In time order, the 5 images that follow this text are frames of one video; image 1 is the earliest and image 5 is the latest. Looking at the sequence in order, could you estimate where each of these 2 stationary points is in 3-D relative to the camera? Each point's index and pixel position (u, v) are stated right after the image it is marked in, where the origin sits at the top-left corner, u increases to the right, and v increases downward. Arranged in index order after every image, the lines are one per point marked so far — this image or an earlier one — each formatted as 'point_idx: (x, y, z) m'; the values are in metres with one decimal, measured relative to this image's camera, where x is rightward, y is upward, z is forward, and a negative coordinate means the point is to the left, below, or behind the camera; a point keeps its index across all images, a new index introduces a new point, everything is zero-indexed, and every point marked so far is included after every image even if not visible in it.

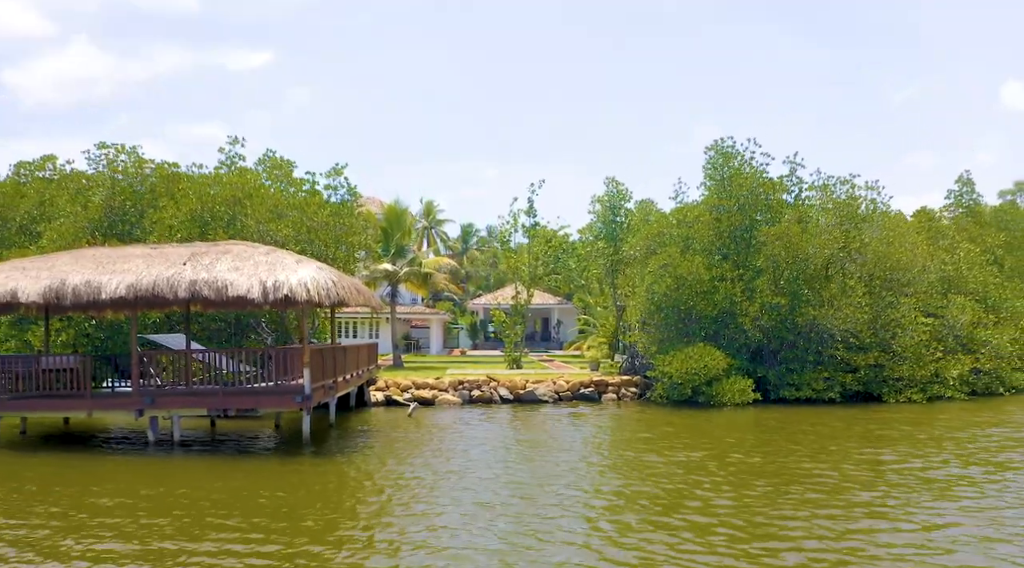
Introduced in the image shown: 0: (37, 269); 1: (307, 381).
0: (-7.9, +0.2, +16.1) m
1: (-3.7, -1.8, +18.2) m
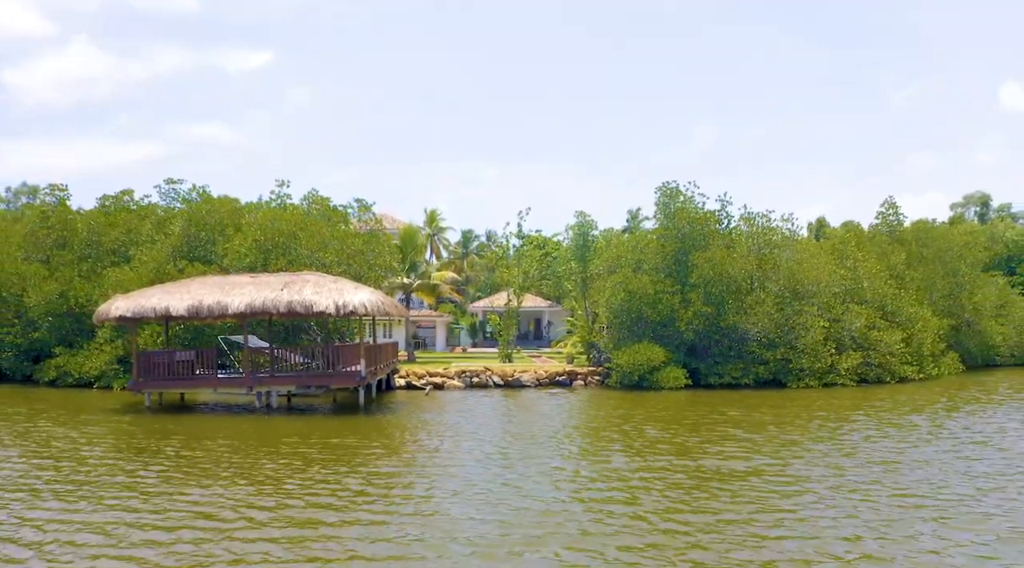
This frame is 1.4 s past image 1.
0: (-8.2, -0.2, +23.8) m
1: (-4.0, -2.2, +25.9) m
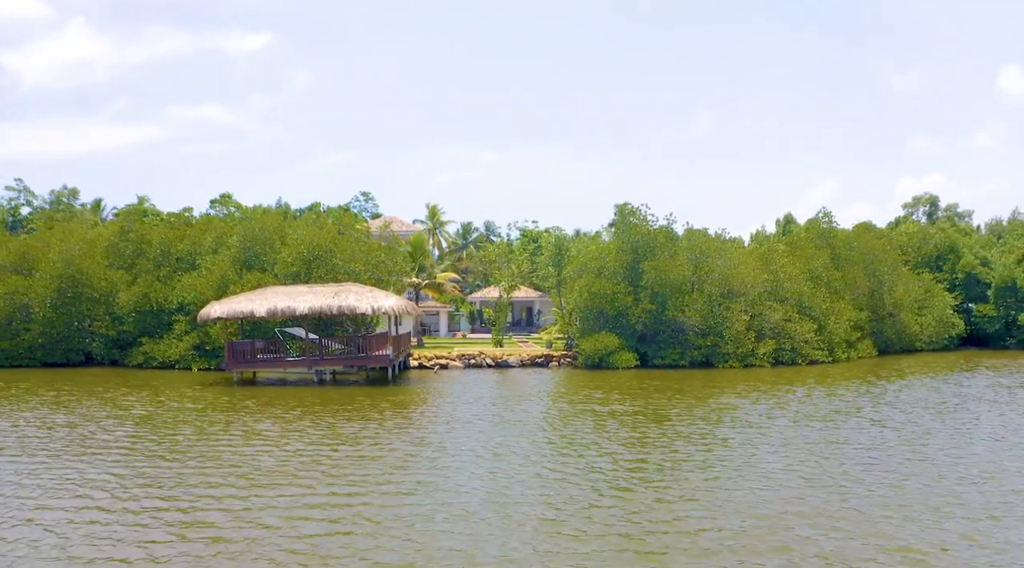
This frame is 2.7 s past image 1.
0: (-8.7, -0.6, +33.0) m
1: (-4.5, -2.5, +35.1) m
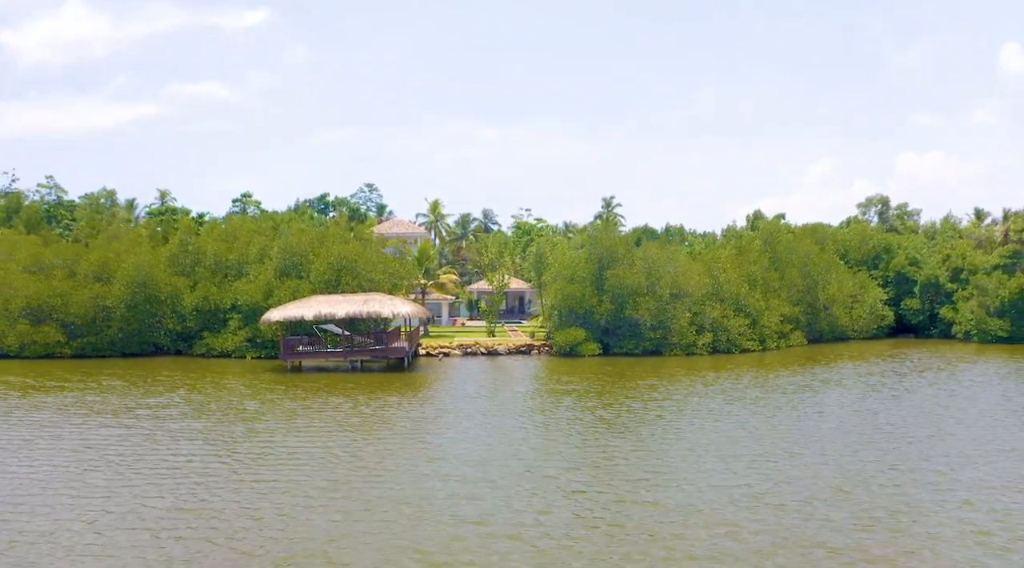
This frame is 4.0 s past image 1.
0: (-9.4, -1.0, +43.5) m
1: (-5.2, -2.9, +45.7) m
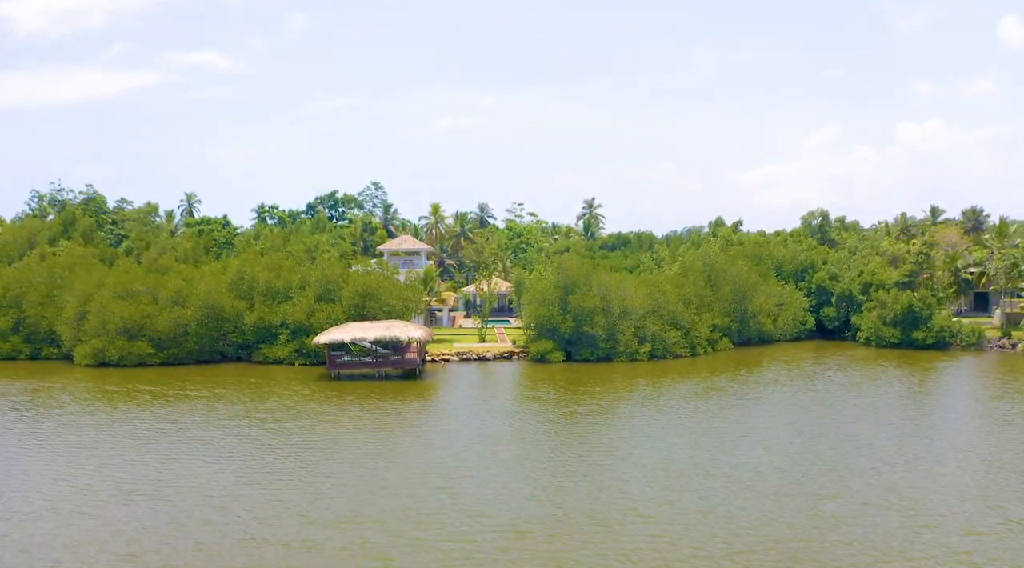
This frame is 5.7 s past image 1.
0: (-10.4, -3.0, +59.6) m
1: (-6.2, -4.8, +61.8) m
